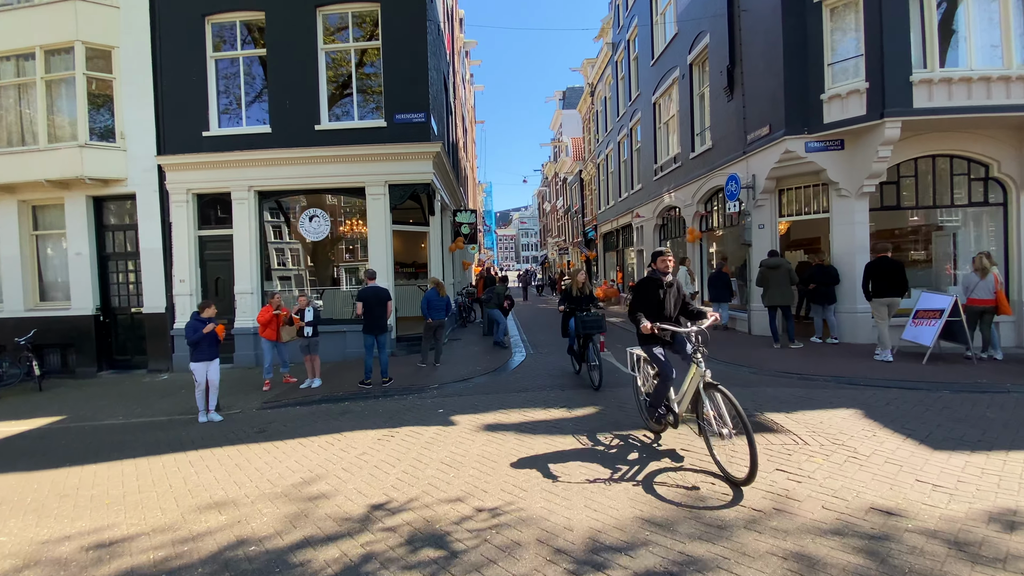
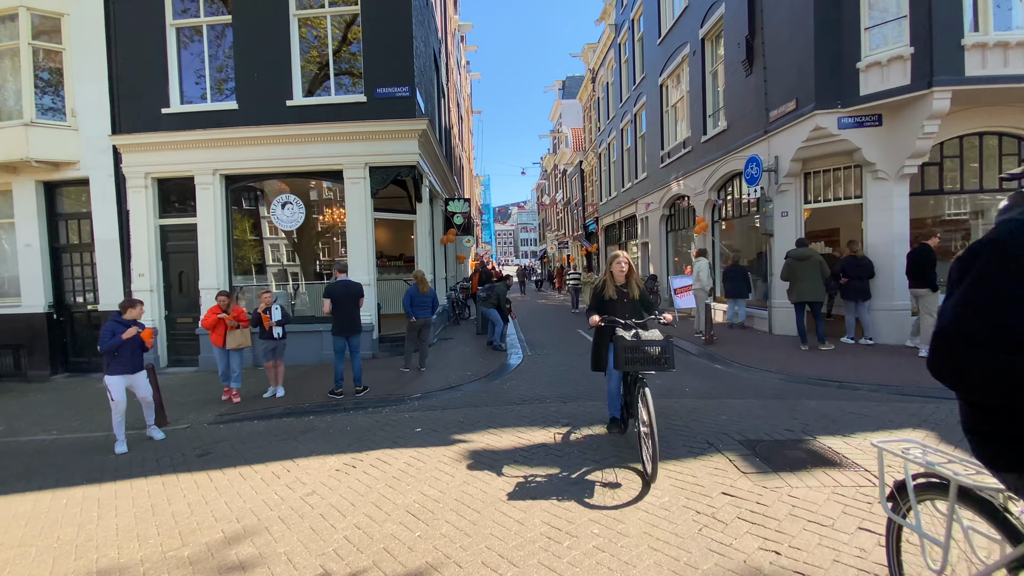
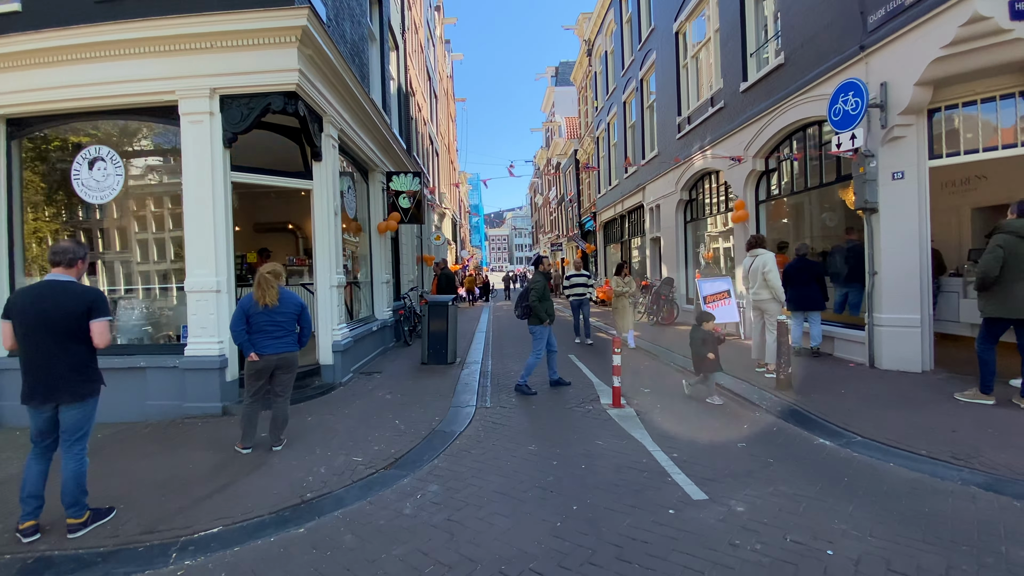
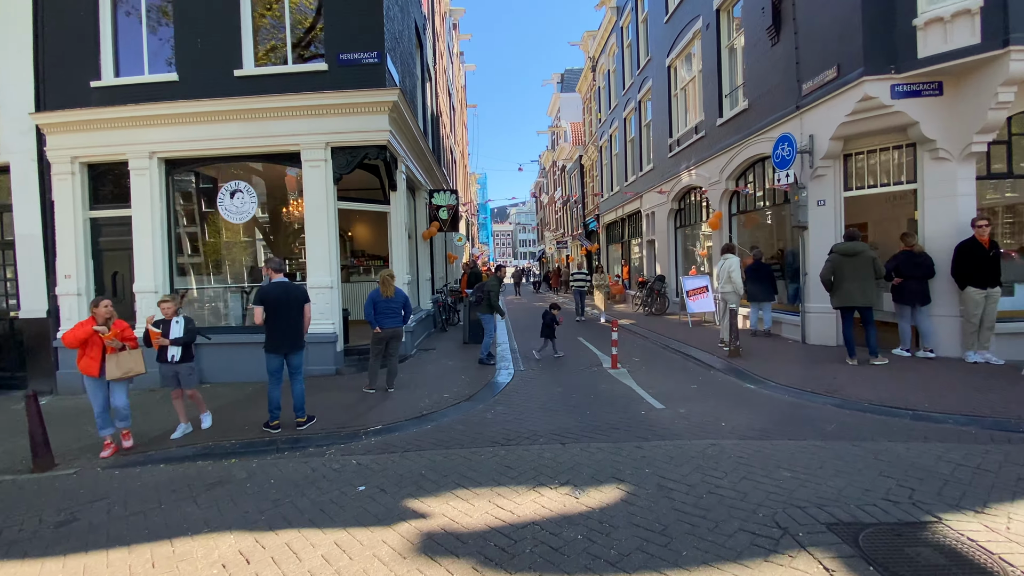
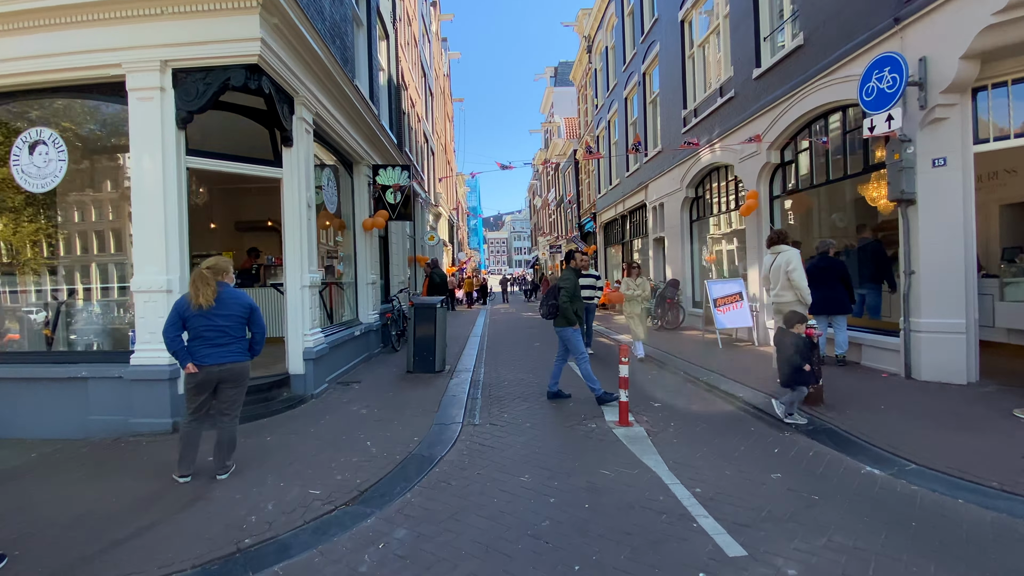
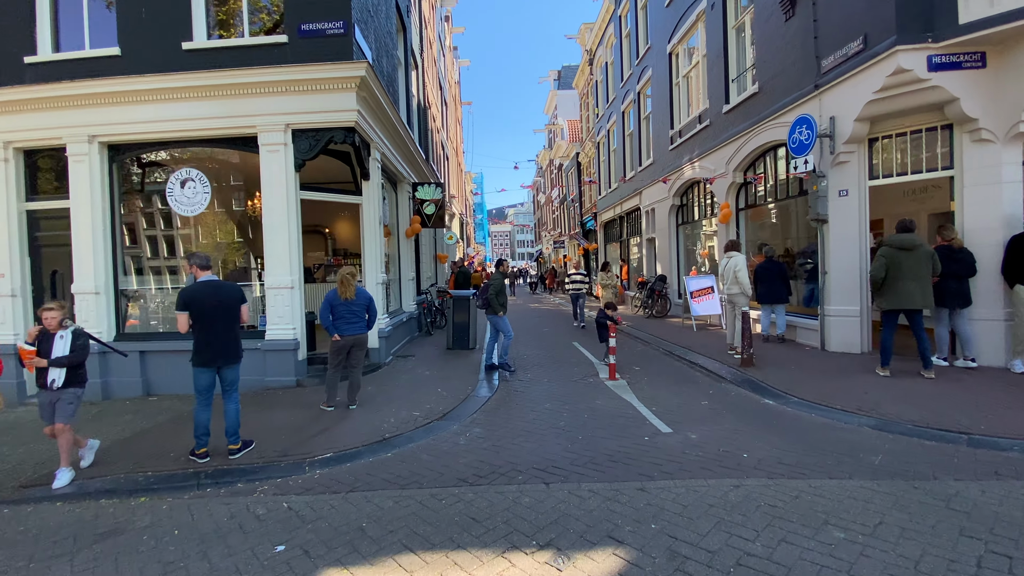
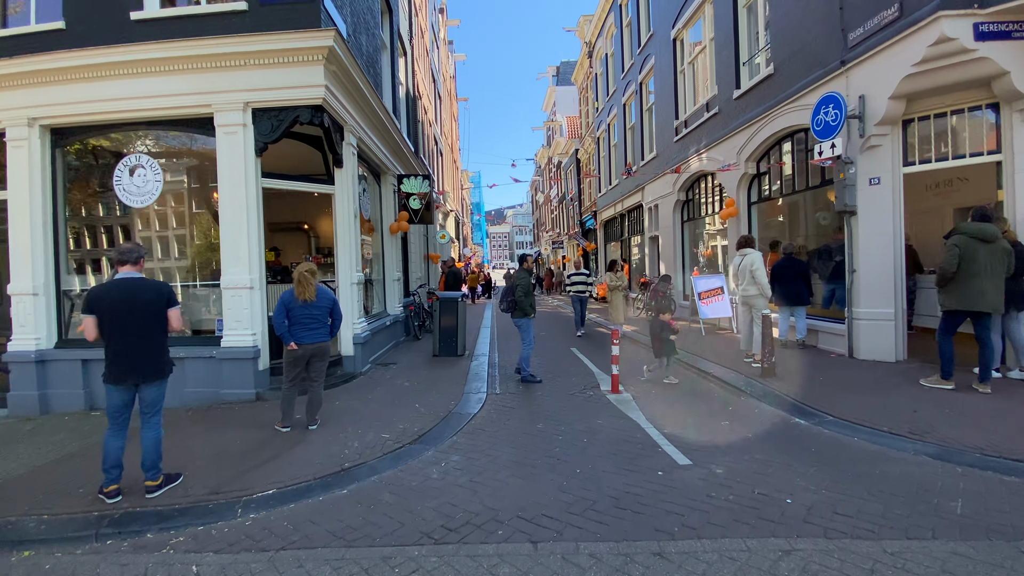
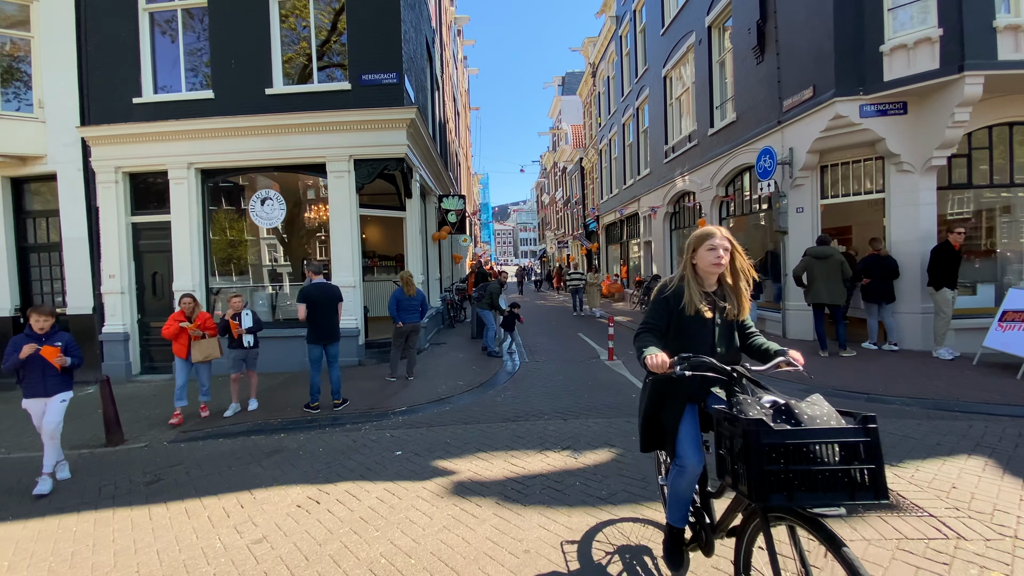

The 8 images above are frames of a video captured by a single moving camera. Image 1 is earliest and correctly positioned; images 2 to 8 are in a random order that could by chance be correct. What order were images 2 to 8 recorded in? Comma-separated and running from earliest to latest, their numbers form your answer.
2, 8, 4, 6, 7, 3, 5
